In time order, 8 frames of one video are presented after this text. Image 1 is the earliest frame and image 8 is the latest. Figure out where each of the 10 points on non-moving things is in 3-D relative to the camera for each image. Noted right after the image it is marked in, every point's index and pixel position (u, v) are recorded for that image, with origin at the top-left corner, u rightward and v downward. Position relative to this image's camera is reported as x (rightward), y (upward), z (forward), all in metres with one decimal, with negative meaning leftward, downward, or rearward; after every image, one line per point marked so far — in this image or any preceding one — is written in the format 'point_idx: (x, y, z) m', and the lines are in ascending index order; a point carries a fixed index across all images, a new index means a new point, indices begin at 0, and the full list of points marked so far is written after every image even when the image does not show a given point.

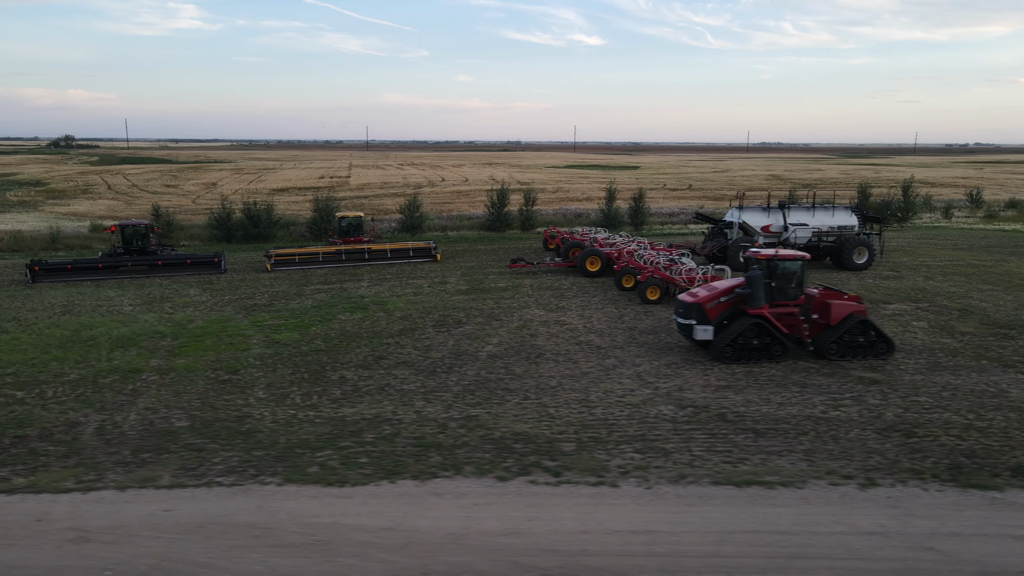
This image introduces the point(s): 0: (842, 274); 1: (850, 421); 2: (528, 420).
0: (+8.8, +0.4, +19.4) m
1: (+3.9, -1.5, +8.4) m
2: (+0.2, -1.6, +8.4) m
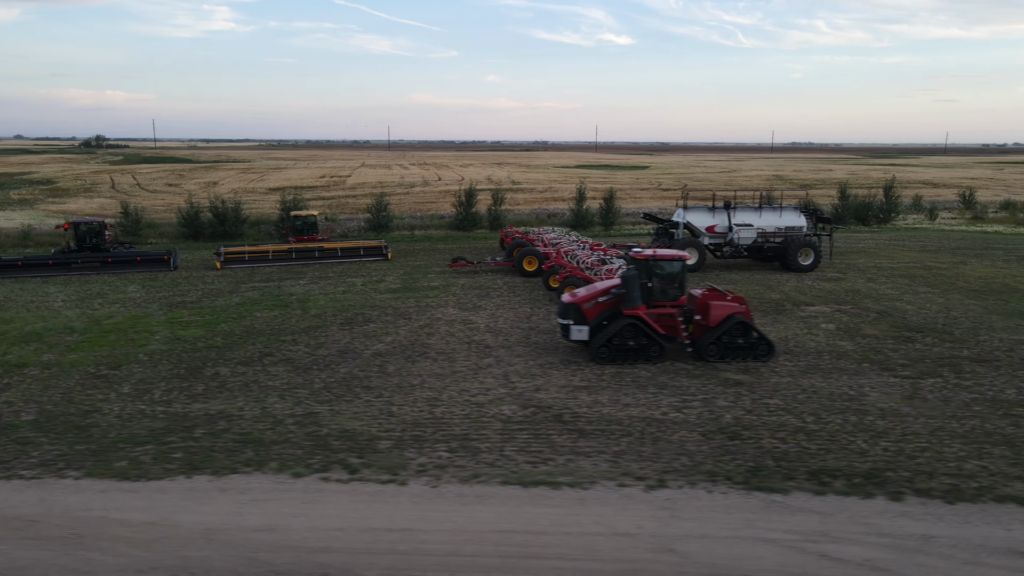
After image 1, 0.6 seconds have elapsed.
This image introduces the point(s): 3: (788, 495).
0: (+7.2, +0.3, +19.3) m
1: (+2.0, -1.5, +8.3) m
2: (-1.8, -1.5, +8.5) m
3: (+2.5, -1.9, +6.5) m
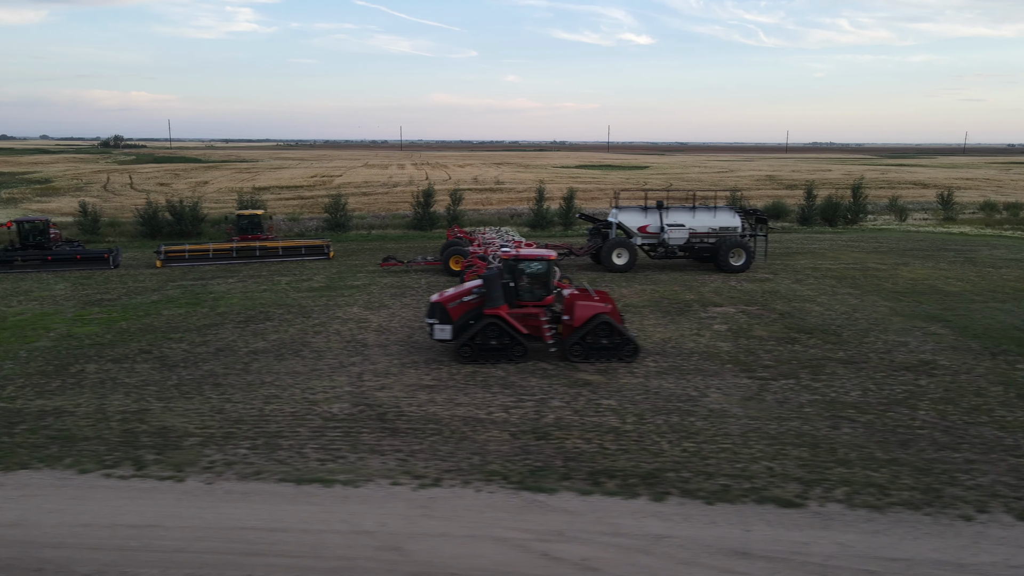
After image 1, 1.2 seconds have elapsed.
0: (+5.3, +0.3, +19.2) m
1: (-0.1, -1.5, +8.3) m
2: (-3.8, -1.5, +8.6) m
3: (+0.4, -1.9, +6.5) m
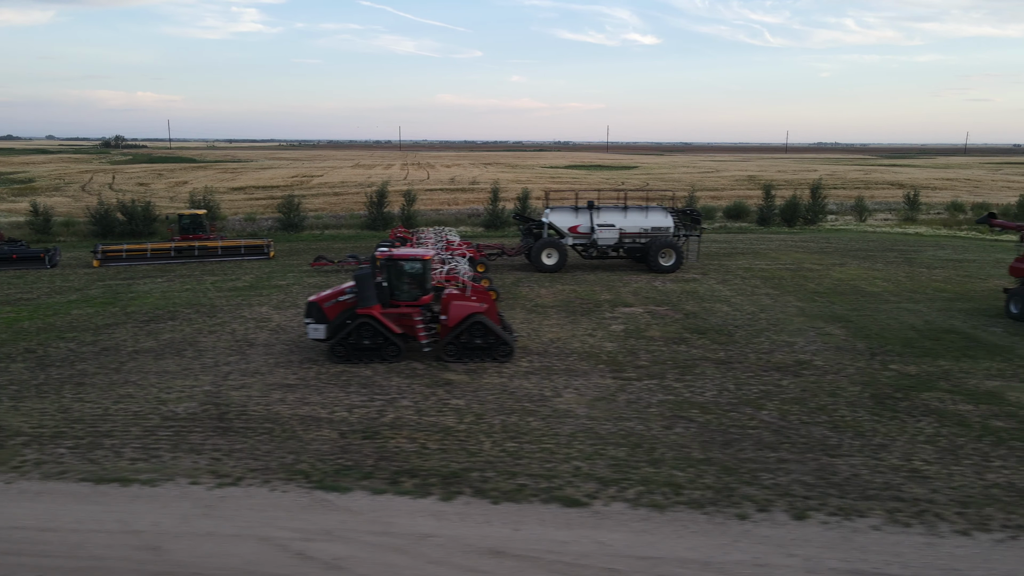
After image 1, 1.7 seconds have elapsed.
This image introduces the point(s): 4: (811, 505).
0: (+3.4, +0.3, +19.2) m
1: (-2.0, -1.5, +8.4) m
2: (-5.7, -1.5, +8.6) m
3: (-1.5, -1.9, +6.5) m
4: (+2.6, -1.9, +6.4) m
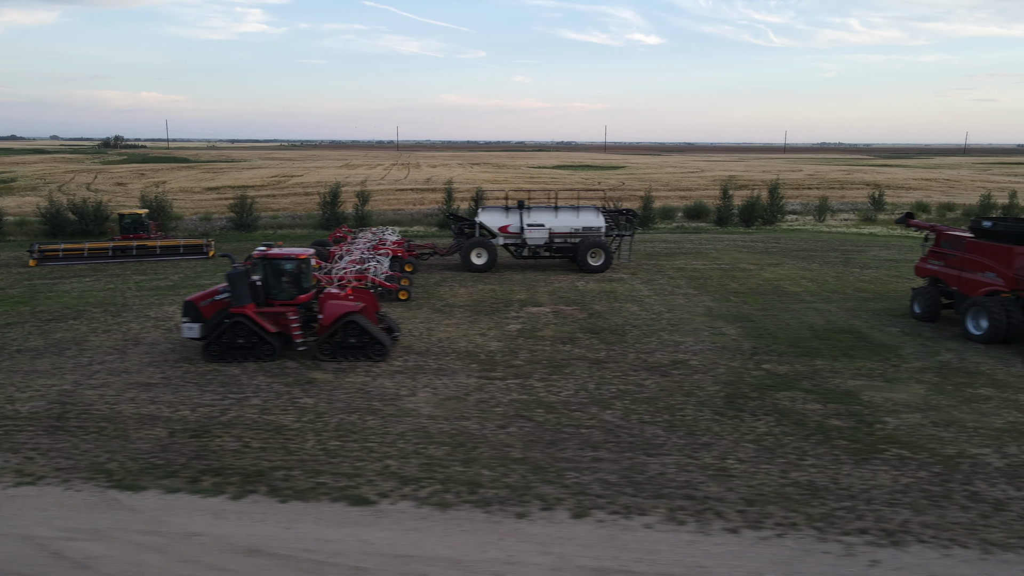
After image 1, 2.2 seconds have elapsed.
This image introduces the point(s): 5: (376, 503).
0: (+1.5, +0.3, +19.2) m
1: (-3.9, -1.5, +8.3) m
2: (-7.6, -1.5, +8.5) m
3: (-3.4, -1.8, +6.5) m
4: (+0.8, -1.9, +6.4) m
5: (-1.2, -1.9, +6.3) m
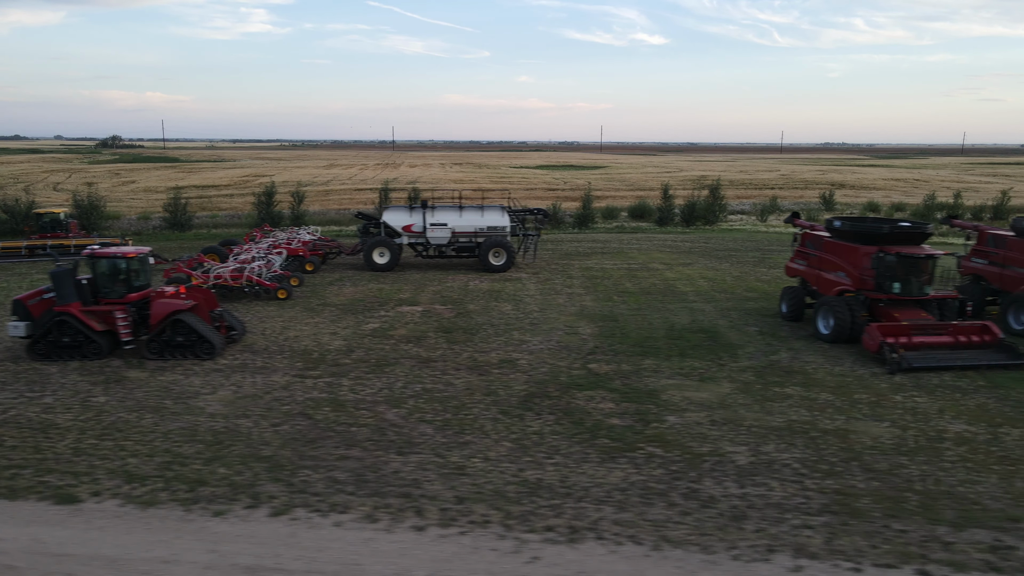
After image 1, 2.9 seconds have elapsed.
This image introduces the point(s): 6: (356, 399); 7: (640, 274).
0: (-1.2, +0.3, +19.3) m
1: (-6.4, -1.5, +8.3) m
2: (-10.1, -1.5, +8.5) m
3: (-5.9, -1.8, +6.5) m
4: (-1.8, -1.9, +6.4) m
5: (-3.7, -1.9, +6.3) m
6: (-2.0, -1.4, +9.2) m
7: (+3.5, +0.4, +19.9) m
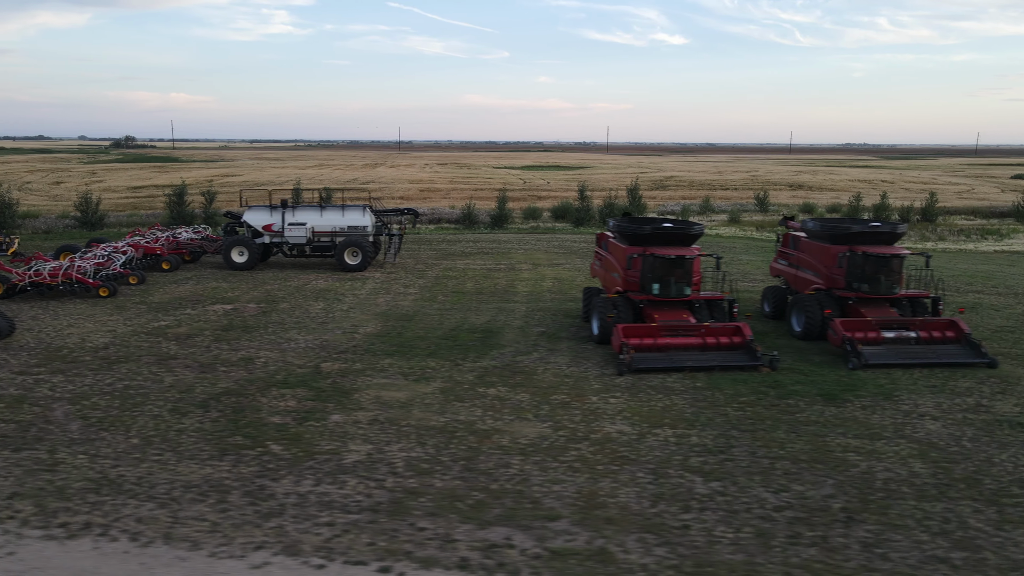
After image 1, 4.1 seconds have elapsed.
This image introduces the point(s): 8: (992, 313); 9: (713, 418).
0: (-5.2, +0.4, +19.3) m
1: (-10.4, -1.4, +8.4) m
2: (-14.2, -1.4, +8.5) m
3: (-9.9, -1.8, +6.6) m
4: (-5.8, -1.9, +6.4) m
5: (-7.8, -1.8, +6.4) m
6: (-6.0, -1.4, +9.2) m
7: (-0.4, +0.4, +19.9) m
8: (+10.2, -0.5, +15.4) m
9: (+2.5, -1.6, +8.9) m
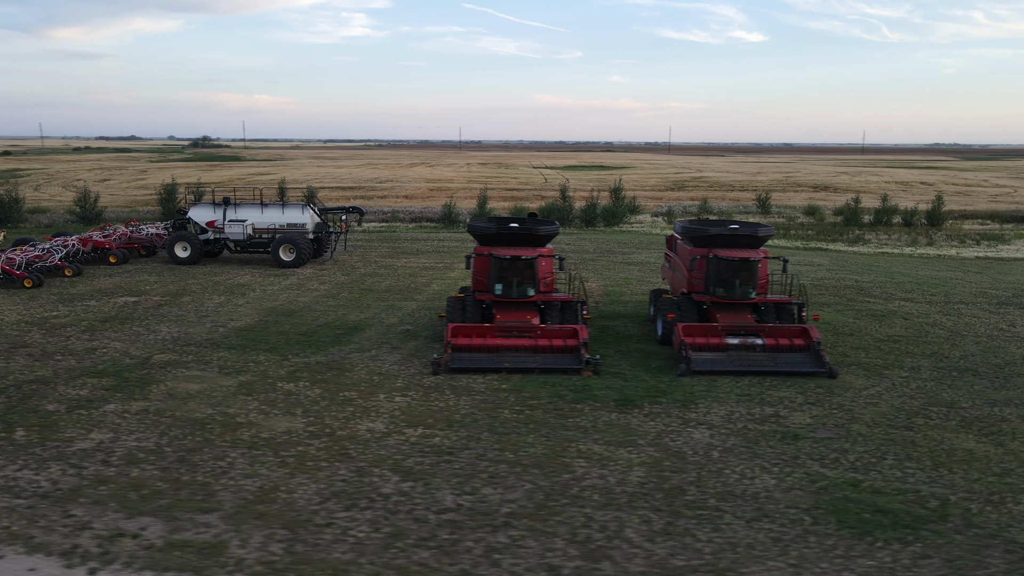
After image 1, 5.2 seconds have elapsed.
0: (-7.2, +0.5, +19.8) m
1: (-13.3, -1.2, +9.3) m
2: (-17.0, -1.1, +9.7) m
3: (-12.9, -1.6, +7.4) m
4: (-8.8, -1.7, +7.0) m
5: (-10.8, -1.6, +7.1) m
6: (-8.8, -1.2, +9.8) m
7: (-2.4, +0.4, +20.0) m
8: (+7.9, -0.7, +14.8) m
9: (-0.4, -1.6, +8.9) m
